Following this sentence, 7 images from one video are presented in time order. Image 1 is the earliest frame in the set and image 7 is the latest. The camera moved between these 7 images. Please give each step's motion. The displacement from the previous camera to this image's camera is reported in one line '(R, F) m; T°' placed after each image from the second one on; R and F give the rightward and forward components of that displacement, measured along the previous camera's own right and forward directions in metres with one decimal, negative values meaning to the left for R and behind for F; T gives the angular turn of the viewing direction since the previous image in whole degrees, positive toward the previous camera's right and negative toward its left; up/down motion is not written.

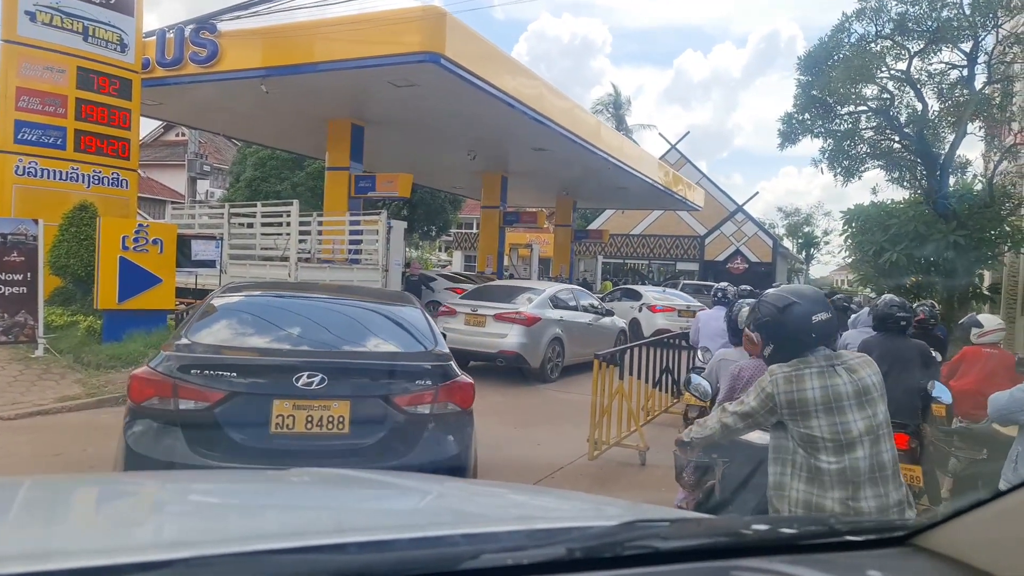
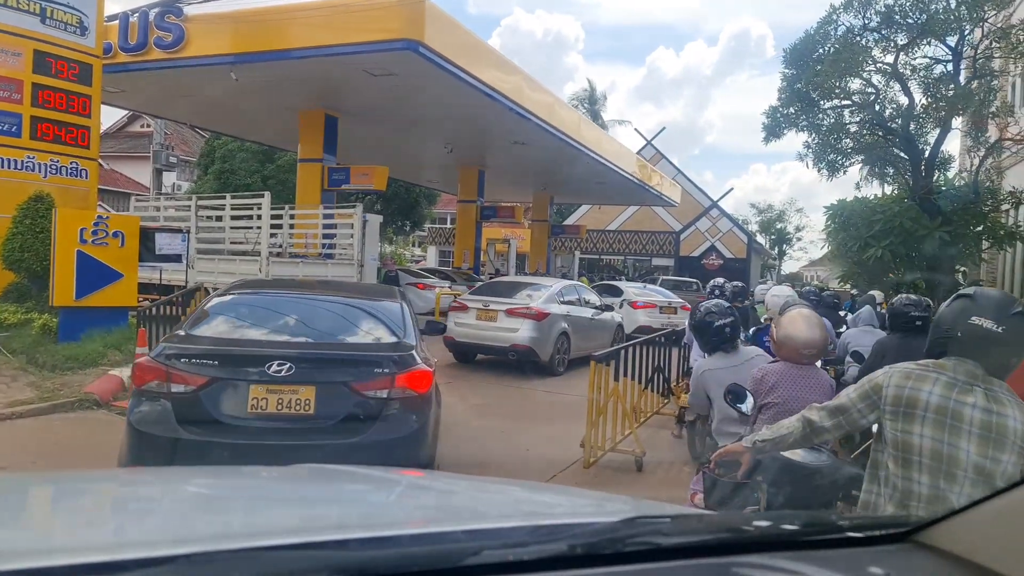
(-0.1, +0.2) m; +2°
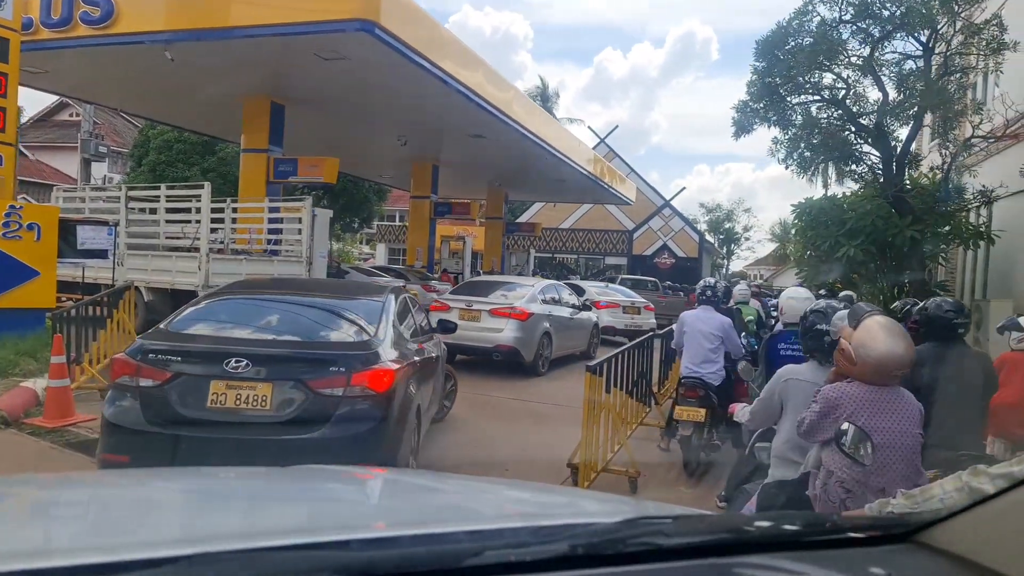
(-0.1, +0.4) m; +4°
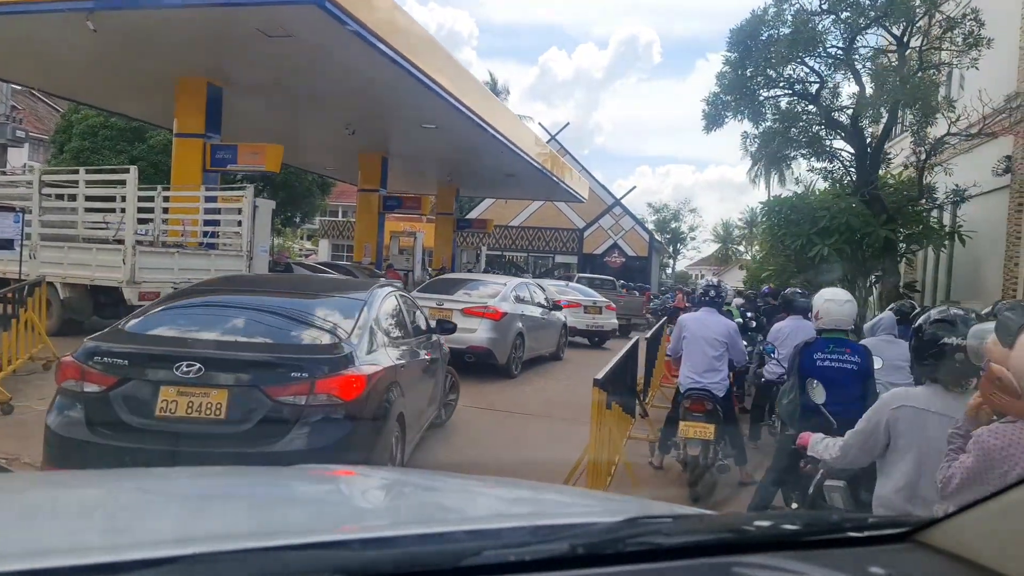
(-0.2, +0.5) m; +4°
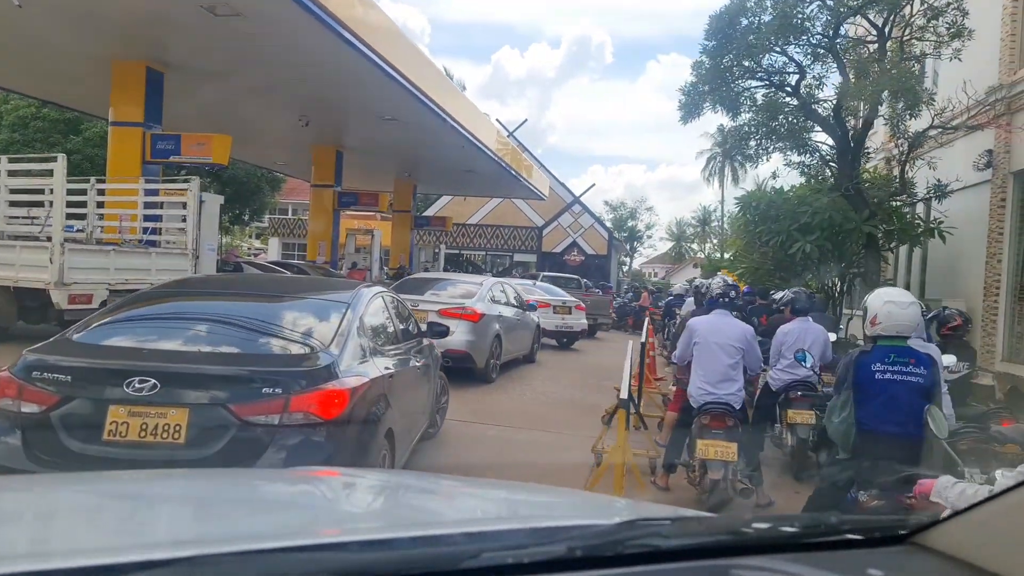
(-0.1, +0.4) m; +3°
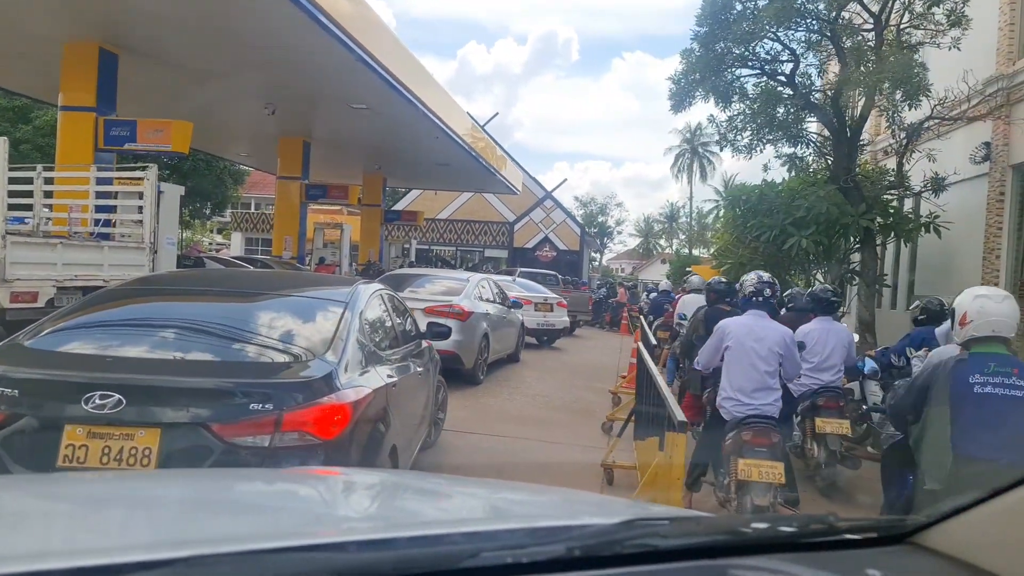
(-0.1, +0.4) m; +3°
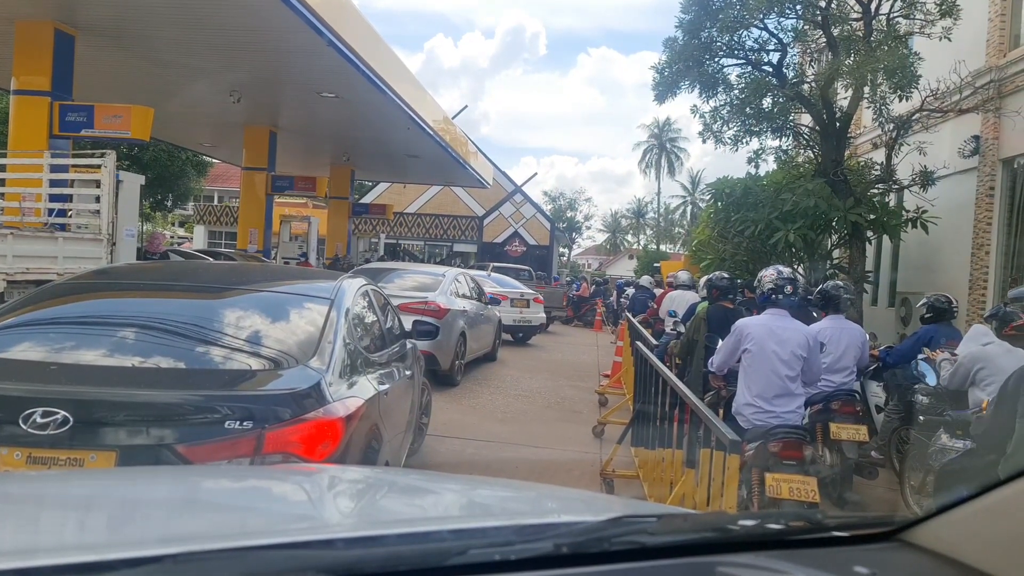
(-0.1, +0.3) m; +3°
